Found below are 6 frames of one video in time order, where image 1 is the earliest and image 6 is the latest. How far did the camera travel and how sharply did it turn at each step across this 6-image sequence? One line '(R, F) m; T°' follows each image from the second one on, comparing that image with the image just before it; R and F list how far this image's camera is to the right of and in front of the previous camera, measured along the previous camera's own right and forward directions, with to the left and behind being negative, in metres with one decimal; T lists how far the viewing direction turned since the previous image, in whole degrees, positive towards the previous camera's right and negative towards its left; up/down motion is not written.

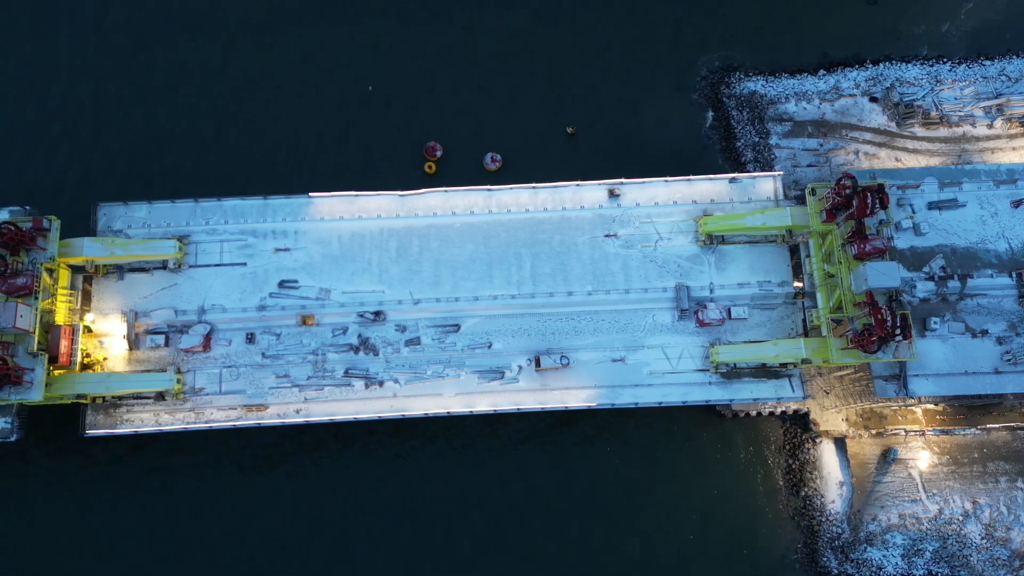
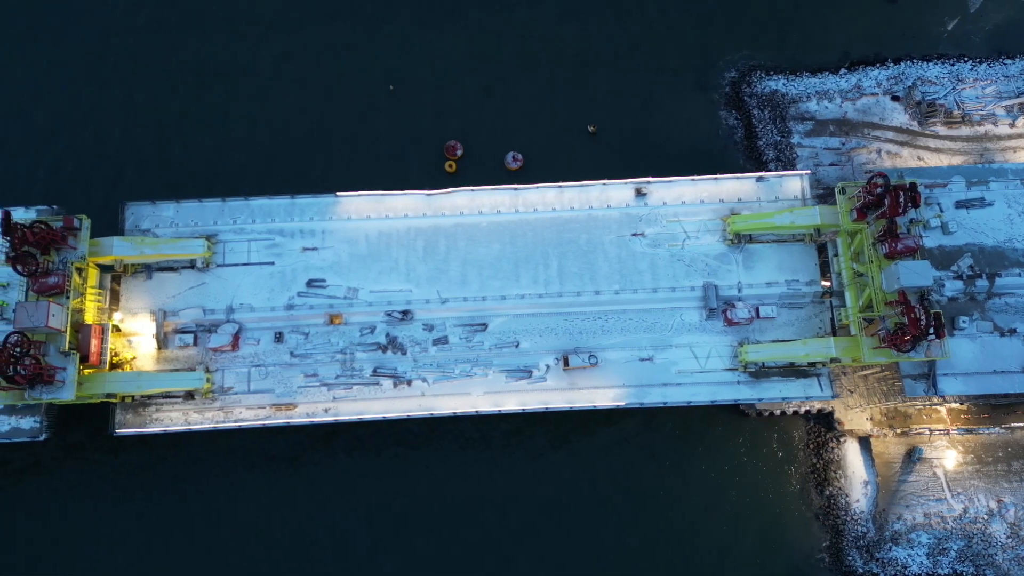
(-1.7, 0.0) m; 0°
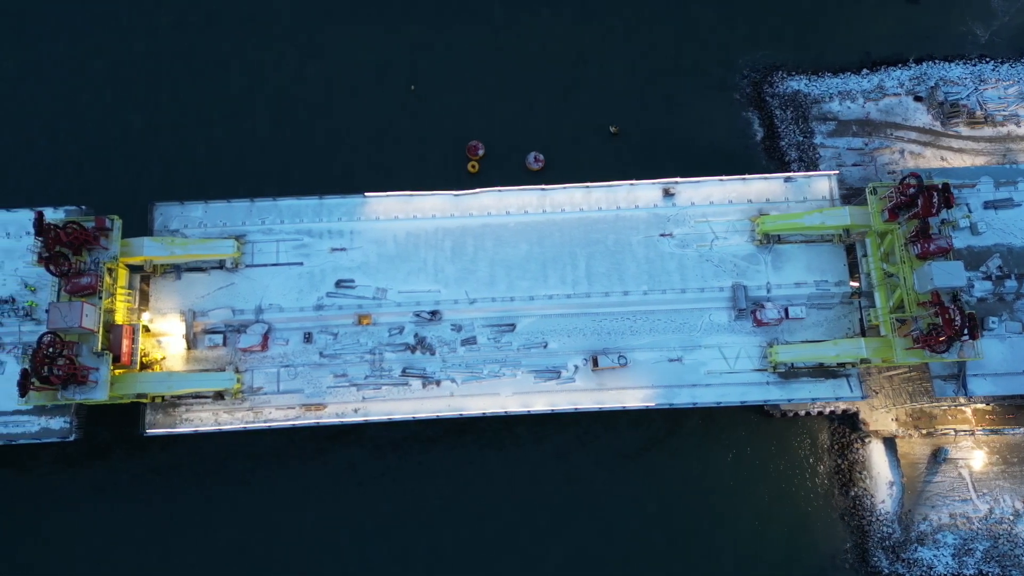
(-1.7, 0.0) m; 0°
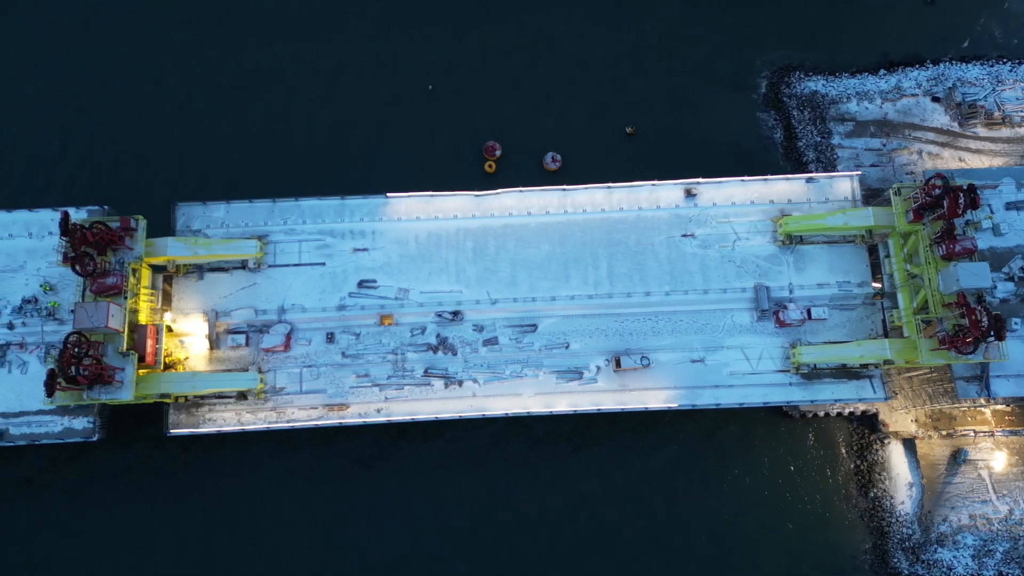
(-1.3, 0.0) m; 0°
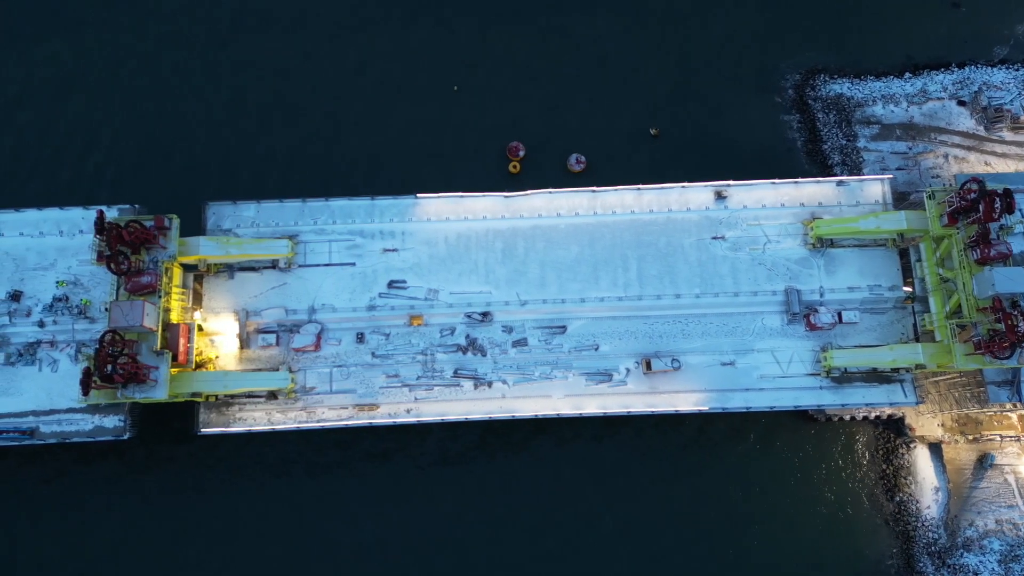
(-1.8, 0.0) m; 0°
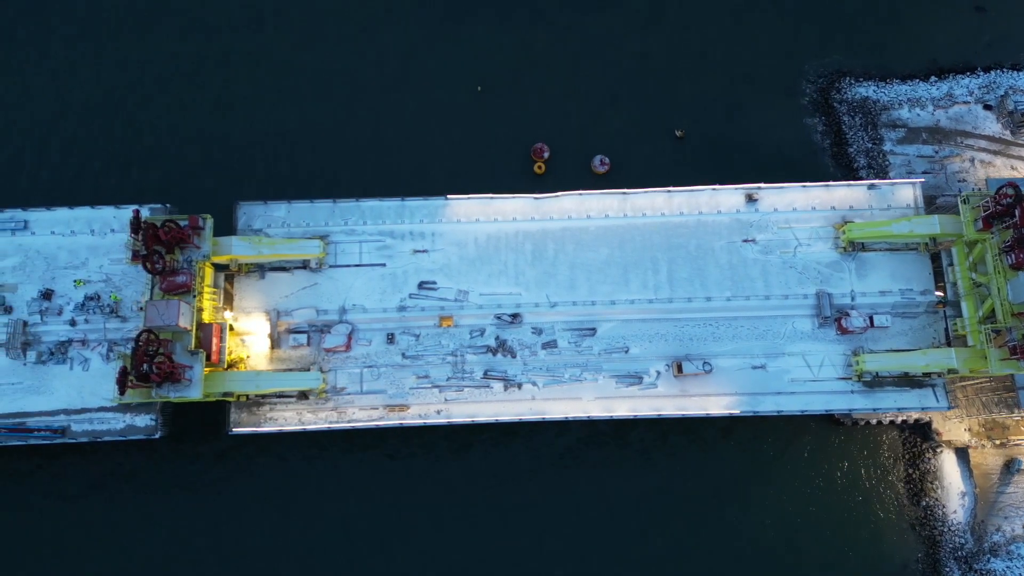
(-1.8, 0.0) m; 0°
